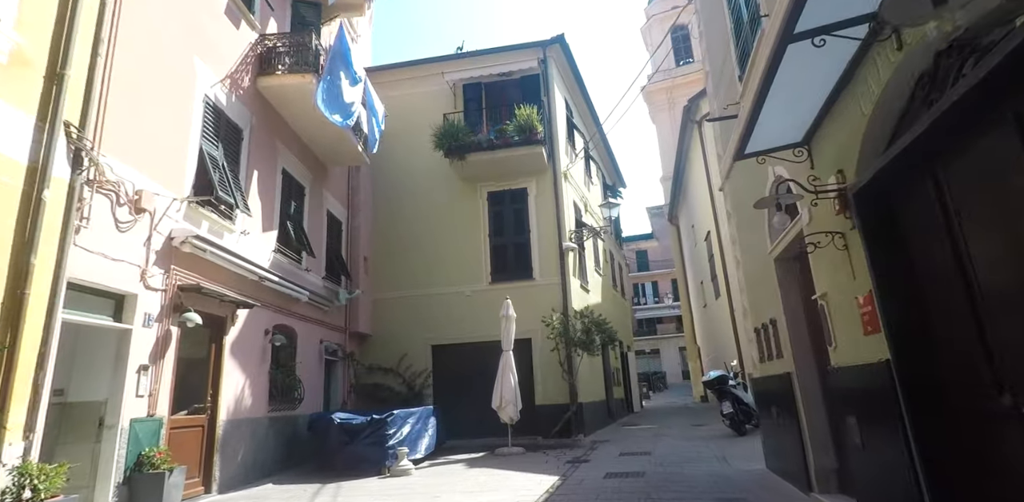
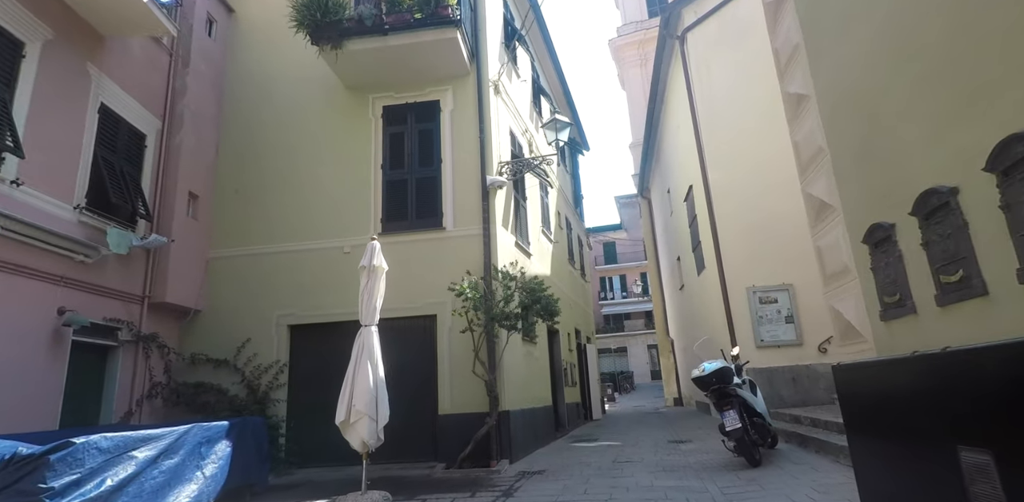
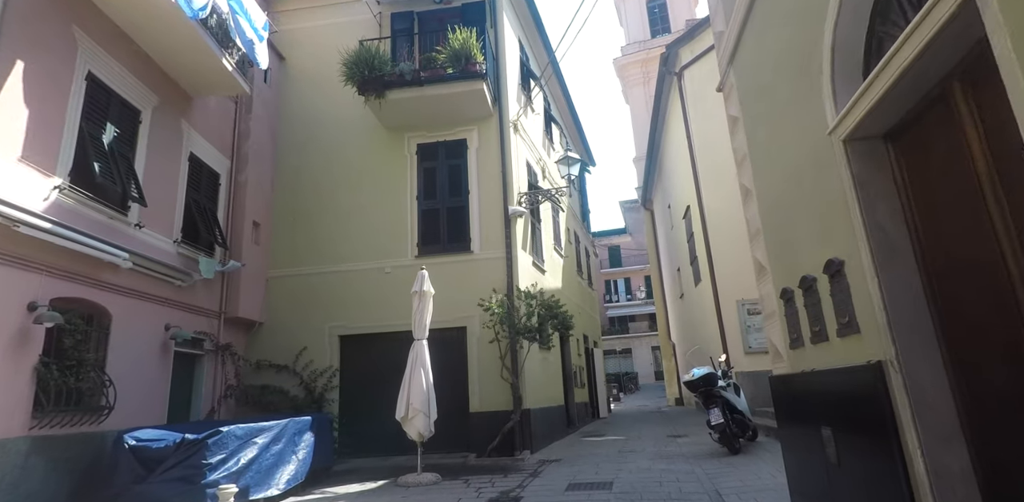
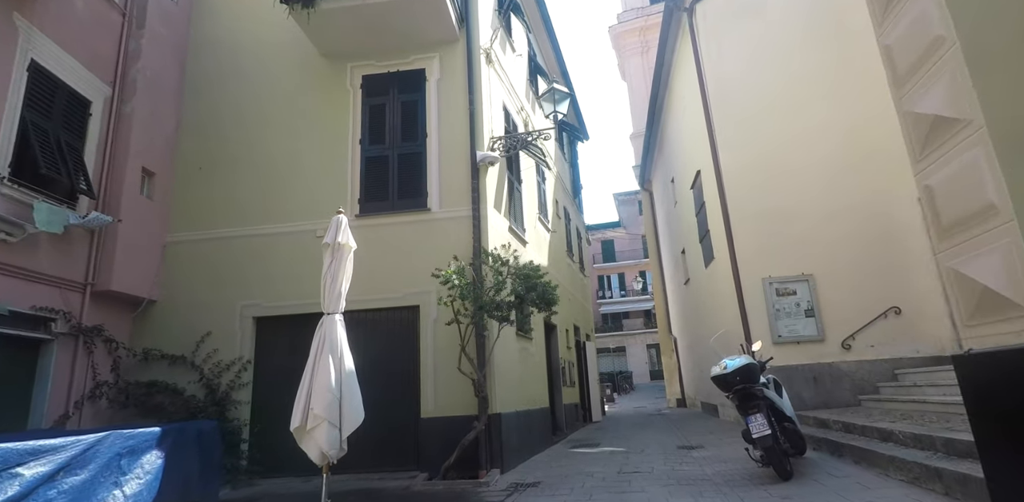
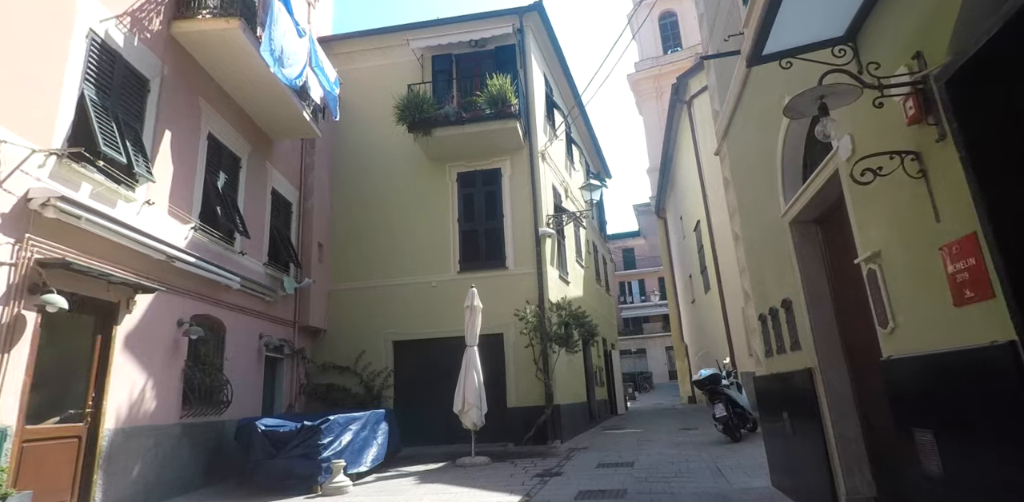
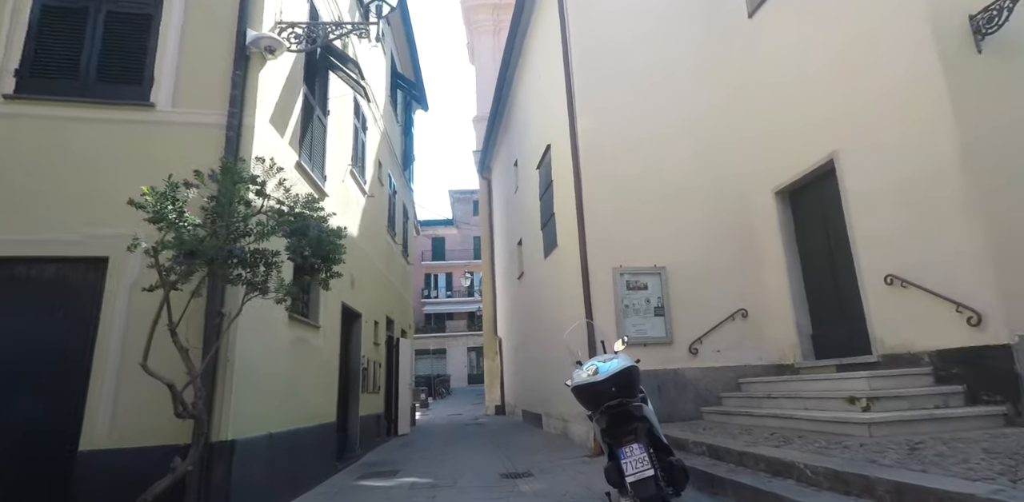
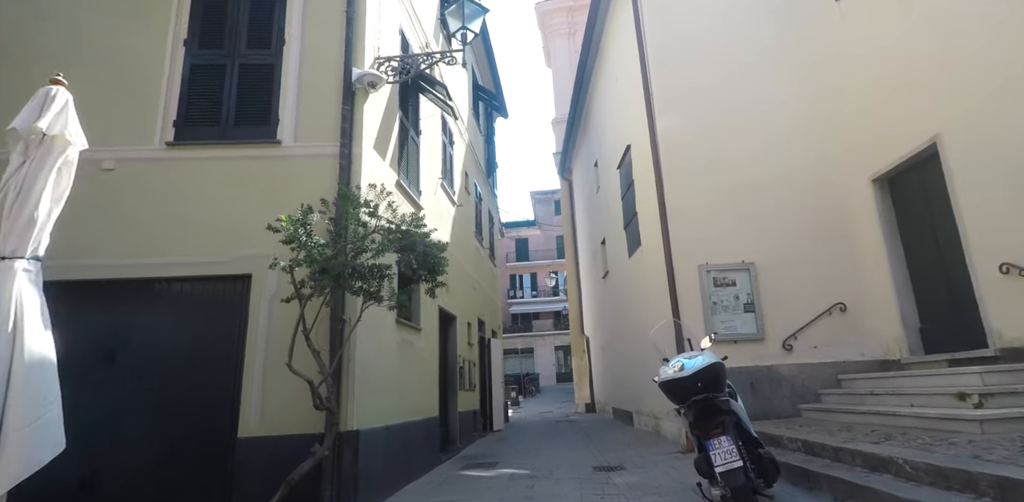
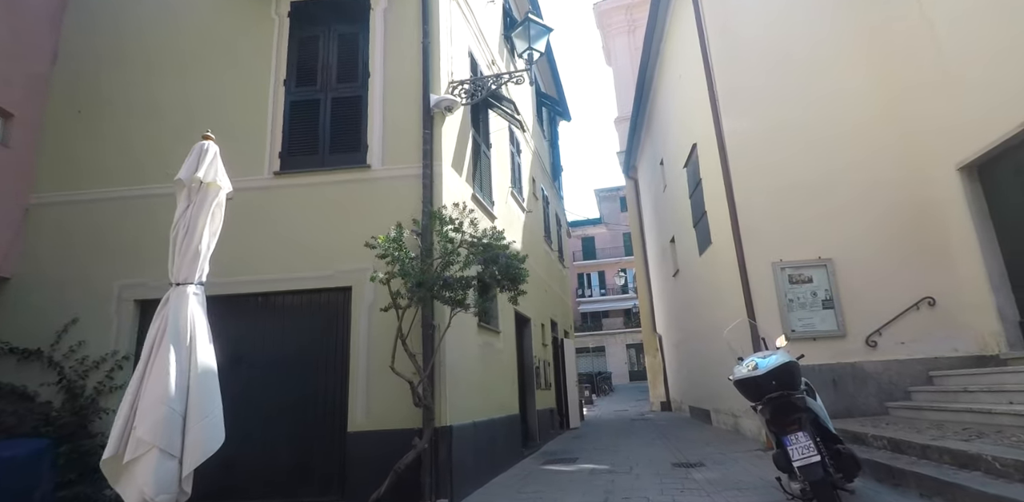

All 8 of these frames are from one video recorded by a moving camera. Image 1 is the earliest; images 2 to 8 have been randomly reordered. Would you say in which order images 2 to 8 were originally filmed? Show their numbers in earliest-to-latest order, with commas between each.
5, 3, 2, 4, 8, 7, 6
